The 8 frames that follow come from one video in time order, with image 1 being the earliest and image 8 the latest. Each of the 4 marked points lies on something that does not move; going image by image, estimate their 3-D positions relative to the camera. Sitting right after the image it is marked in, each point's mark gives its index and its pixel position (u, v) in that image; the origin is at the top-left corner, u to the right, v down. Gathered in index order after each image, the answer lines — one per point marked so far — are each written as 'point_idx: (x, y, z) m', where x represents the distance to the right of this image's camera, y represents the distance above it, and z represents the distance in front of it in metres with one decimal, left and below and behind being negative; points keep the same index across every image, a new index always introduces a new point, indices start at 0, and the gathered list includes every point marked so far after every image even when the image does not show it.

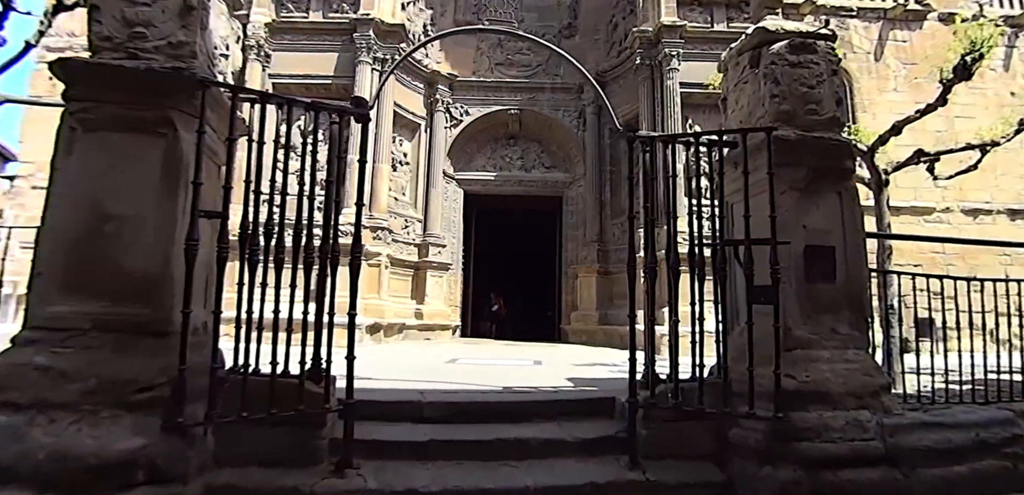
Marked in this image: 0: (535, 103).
0: (+0.6, +3.5, +12.0) m
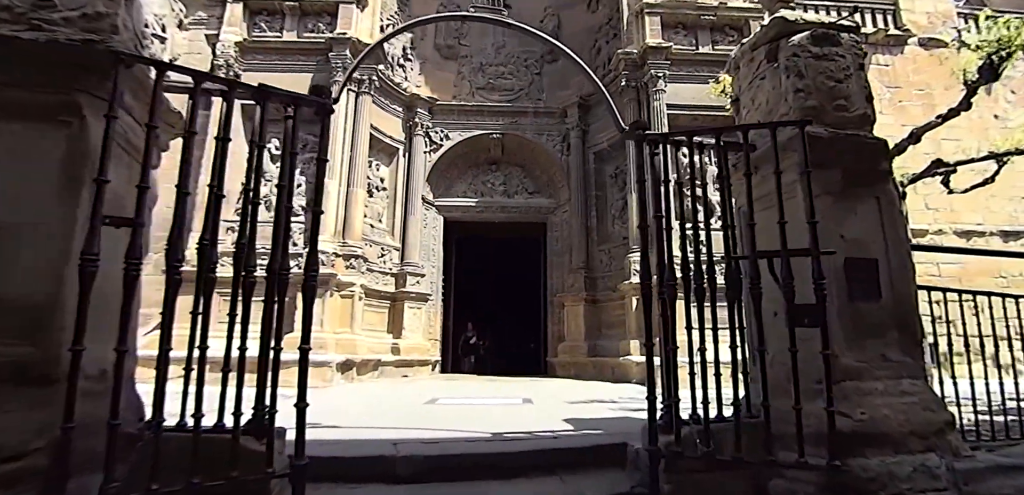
0: (+0.1, +2.8, +11.7) m
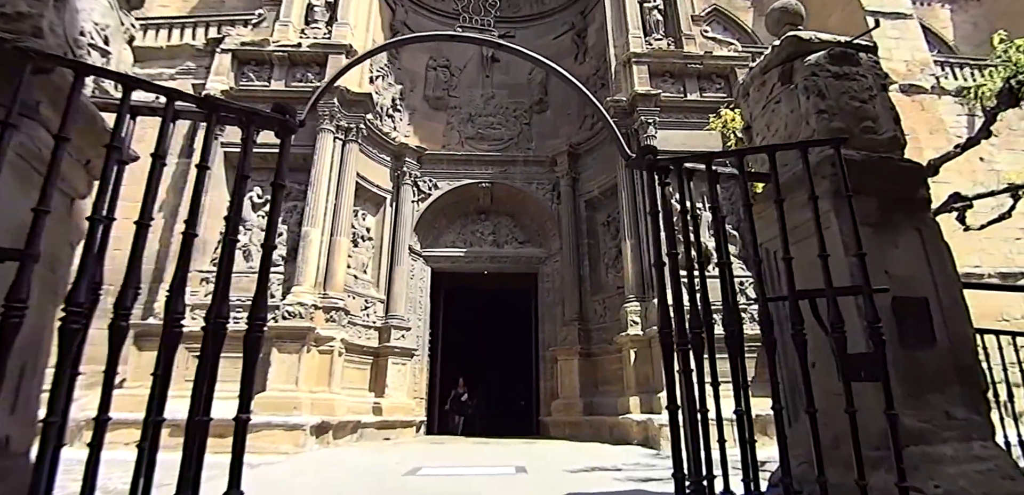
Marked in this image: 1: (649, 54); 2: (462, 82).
0: (-0.1, +1.6, +11.5) m
1: (+2.7, +3.8, +9.7) m
2: (-1.2, +4.1, +12.3) m
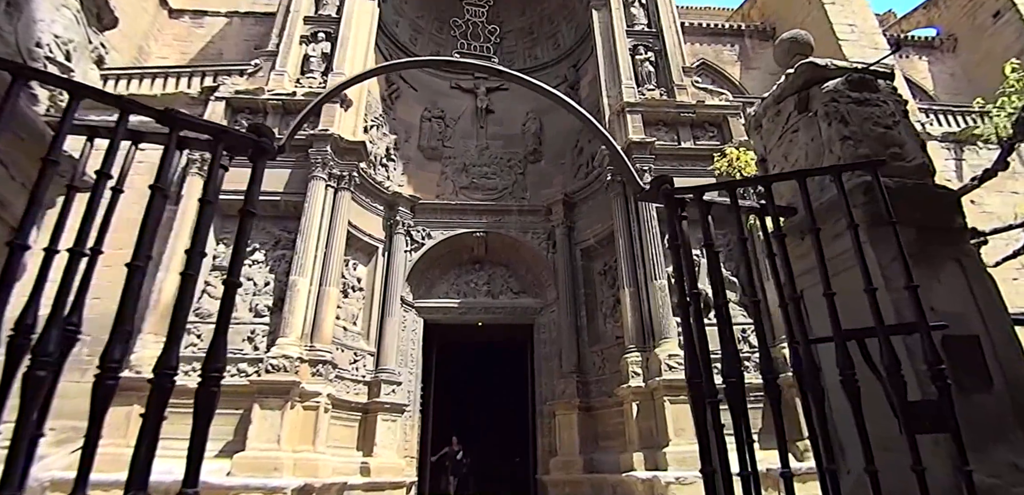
0: (-0.2, +0.5, +11.3) m
1: (+2.6, +2.9, +9.9) m
2: (-1.4, +2.9, +12.4) m
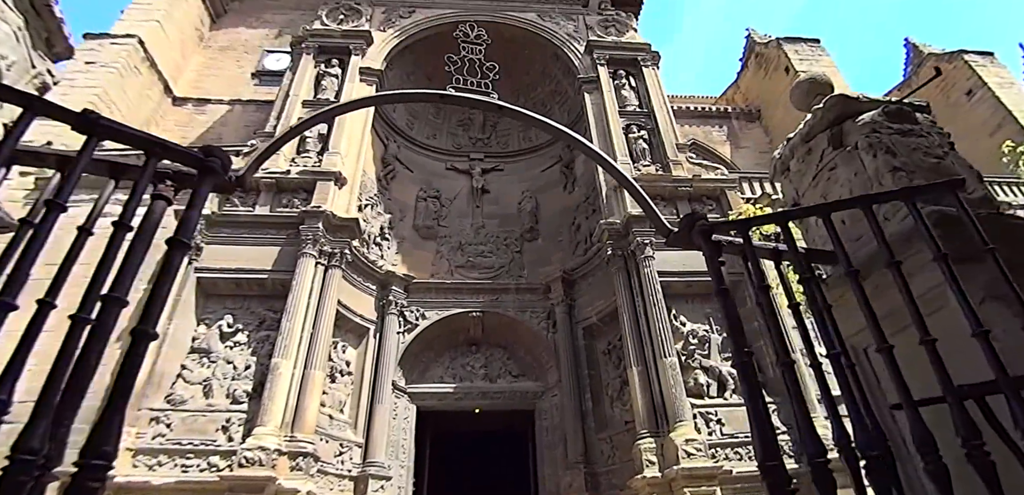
0: (-0.3, -1.2, +10.9) m
1: (+2.5, +1.4, +9.9) m
2: (-1.5, +0.9, +12.3) m
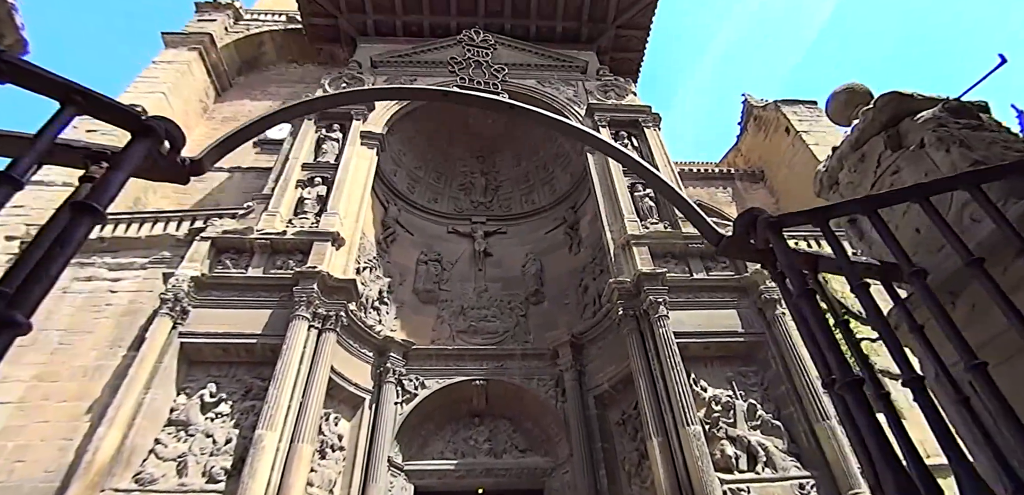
0: (-0.2, -2.5, +10.2) m
1: (+2.6, +0.2, +9.6) m
2: (-1.4, -0.6, +11.9) m
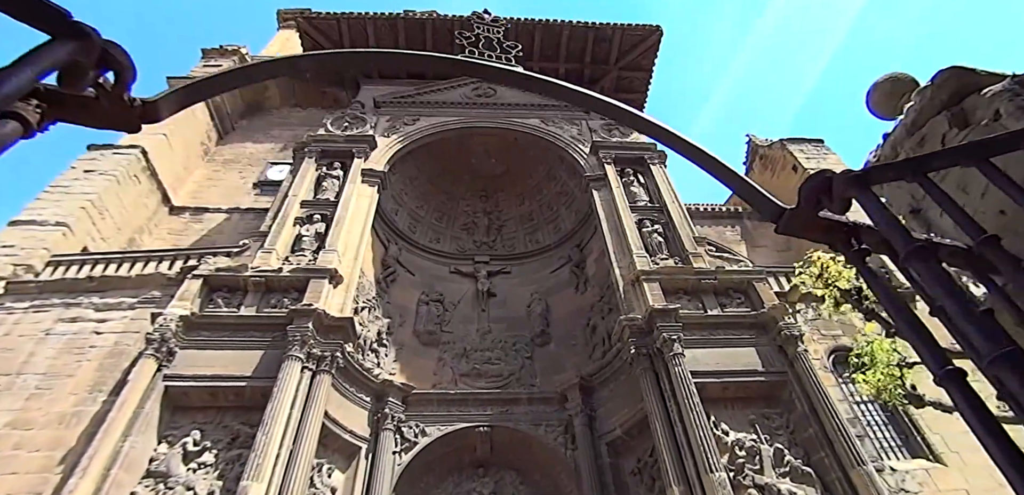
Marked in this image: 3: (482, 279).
0: (0.0, -3.3, +9.6) m
1: (+2.7, -0.5, +9.3) m
2: (-1.3, -1.6, +11.5) m
3: (-0.7, -0.7, +12.1) m
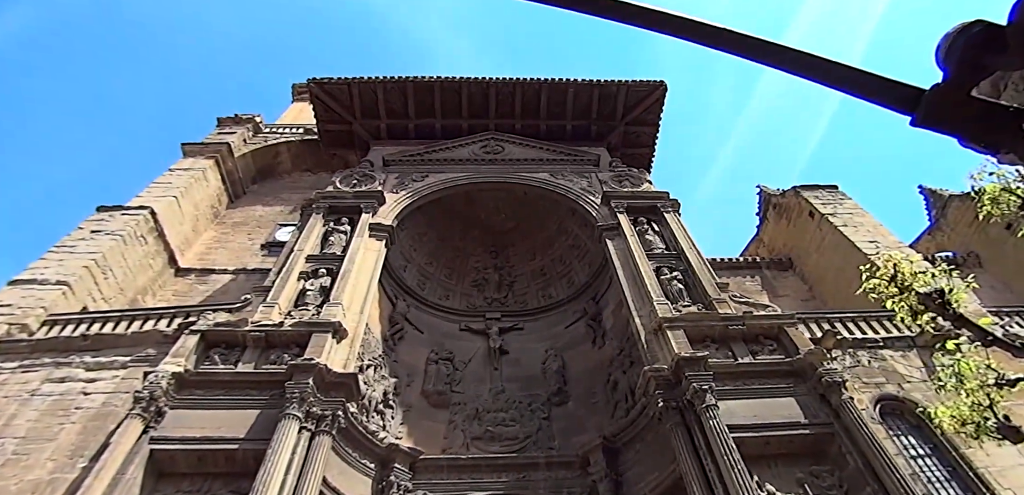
0: (+0.3, -4.2, +8.7) m
1: (+3.0, -1.2, +8.8) m
2: (-1.0, -2.8, +10.8) m
3: (-0.4, -2.0, +11.5) m
